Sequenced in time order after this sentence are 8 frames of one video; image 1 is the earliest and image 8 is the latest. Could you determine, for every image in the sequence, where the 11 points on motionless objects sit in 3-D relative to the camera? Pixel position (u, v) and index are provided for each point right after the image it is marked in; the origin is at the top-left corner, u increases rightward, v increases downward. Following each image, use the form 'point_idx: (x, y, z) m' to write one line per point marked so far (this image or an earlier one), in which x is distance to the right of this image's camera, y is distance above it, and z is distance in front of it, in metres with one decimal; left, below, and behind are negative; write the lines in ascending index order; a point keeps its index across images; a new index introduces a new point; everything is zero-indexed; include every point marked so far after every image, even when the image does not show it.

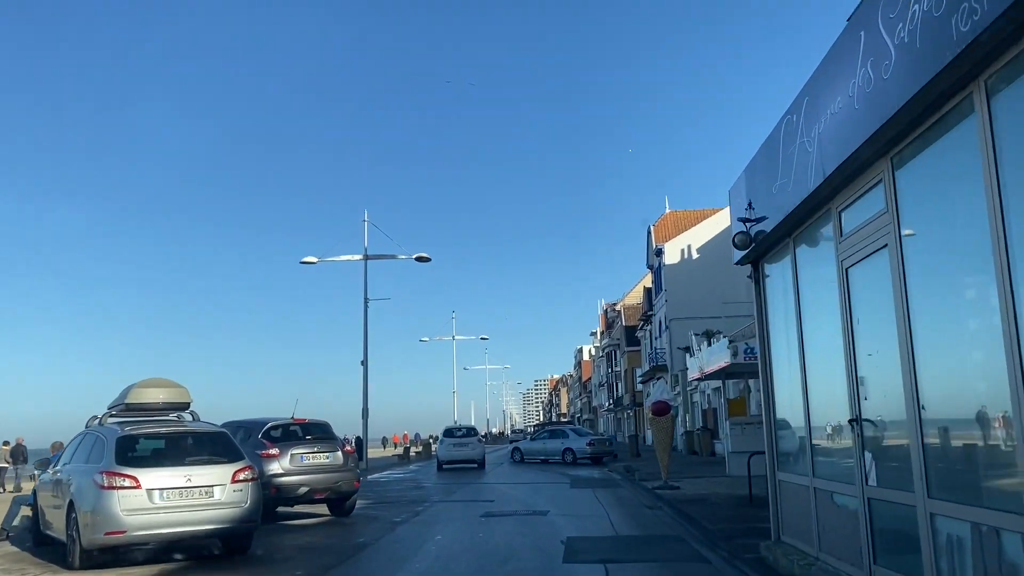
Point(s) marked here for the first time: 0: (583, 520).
0: (+1.3, -4.1, +15.4) m
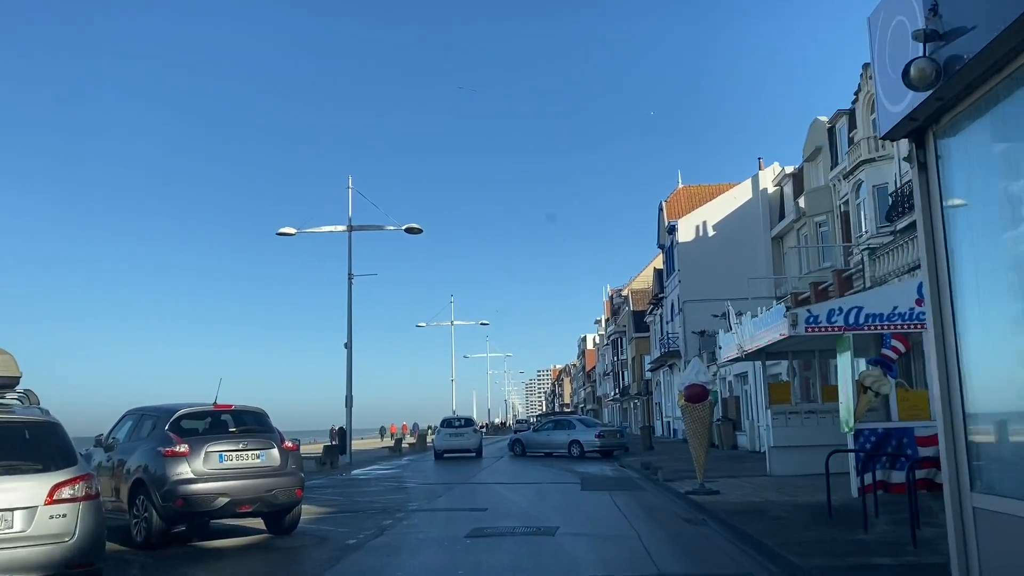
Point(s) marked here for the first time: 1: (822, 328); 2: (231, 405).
0: (+1.2, -3.3, +11.3) m
1: (+5.4, -0.7, +15.1) m
2: (-4.1, -1.7, +12.5) m
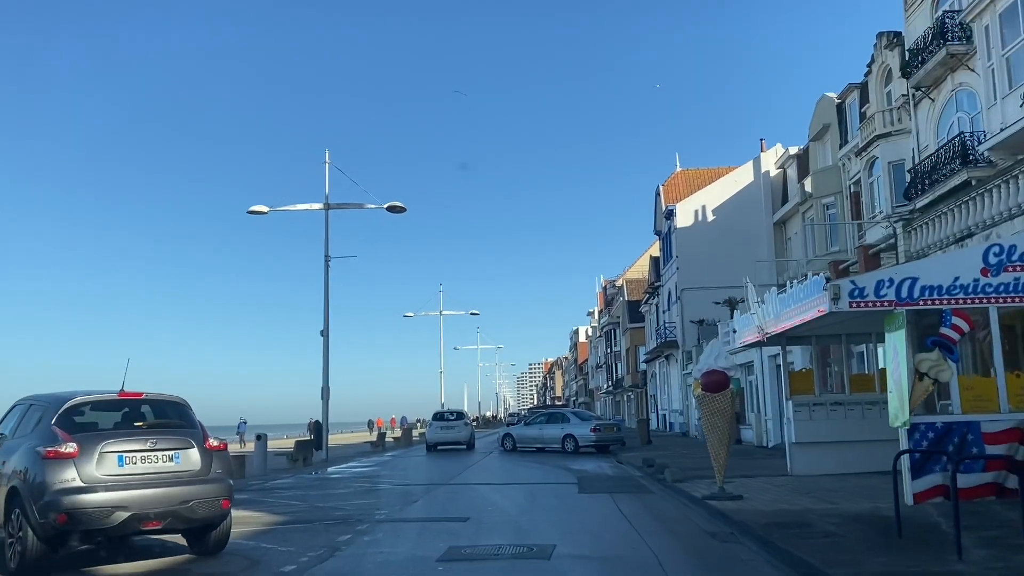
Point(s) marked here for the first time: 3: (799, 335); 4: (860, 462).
0: (+1.0, -2.9, +8.8) m
1: (+5.2, -0.2, +12.7) m
2: (-4.2, -1.2, +10.0) m
3: (+6.3, -1.0, +19.0) m
4: (+7.4, -3.7, +18.4) m
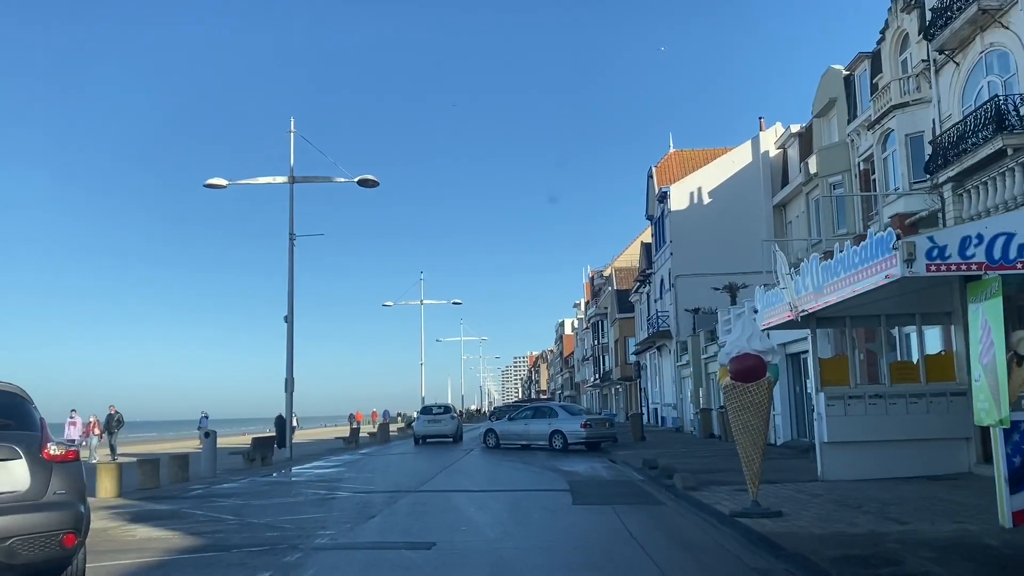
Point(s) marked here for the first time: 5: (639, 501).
0: (+0.9, -2.4, +5.9) m
1: (+5.0, +0.3, +9.8) m
2: (-4.4, -0.7, +6.9) m
3: (+5.9, -0.5, +16.1) m
4: (+7.0, -3.2, +15.6) m
5: (+2.1, -3.5, +14.0) m
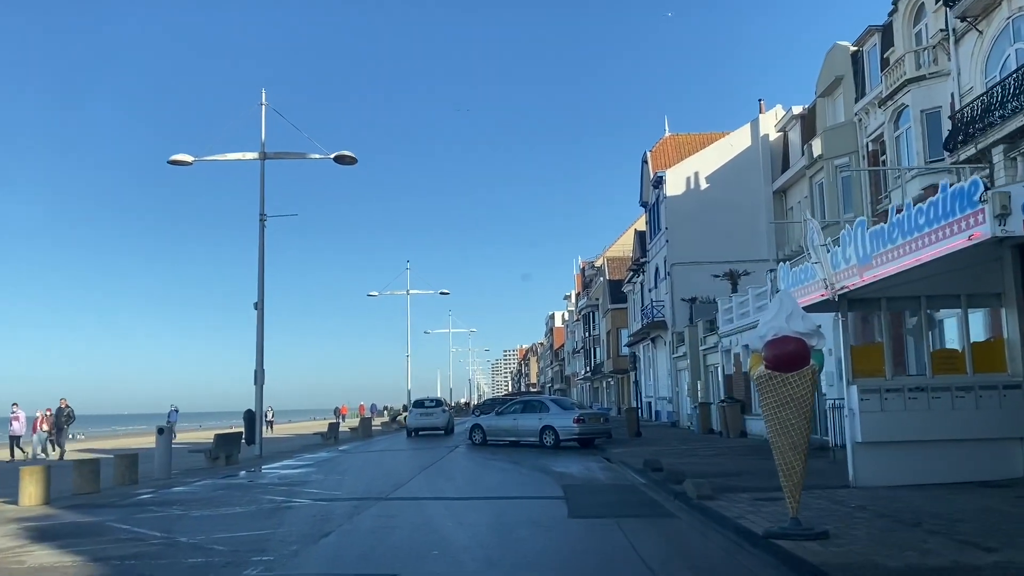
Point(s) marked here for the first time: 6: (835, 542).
0: (+0.8, -2.1, +3.8) m
1: (+4.9, +0.6, +7.7) m
2: (-4.6, -0.4, +4.7) m
3: (+5.7, -0.1, +14.0) m
4: (+6.8, -2.9, +13.5) m
5: (+1.8, -3.1, +11.9) m
6: (+3.3, -2.5, +8.7) m
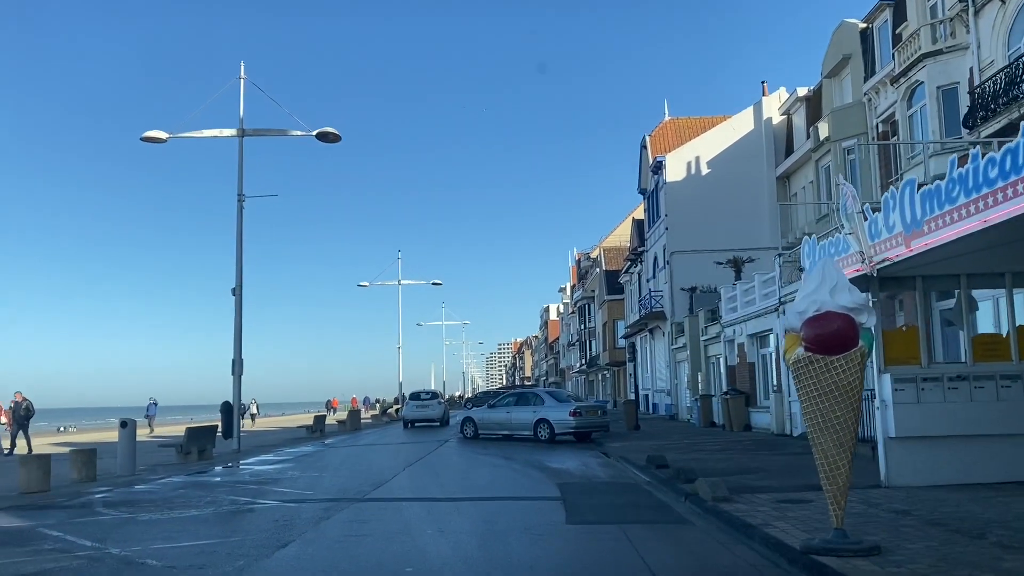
0: (+0.7, -1.8, +2.3) m
1: (+4.8, +0.9, +6.2) m
2: (-4.6, -0.1, +3.2) m
3: (+5.6, +0.2, +12.6) m
4: (+6.7, -2.5, +12.1) m
5: (+1.7, -2.8, +10.4) m
6: (+3.2, -2.3, +7.2) m
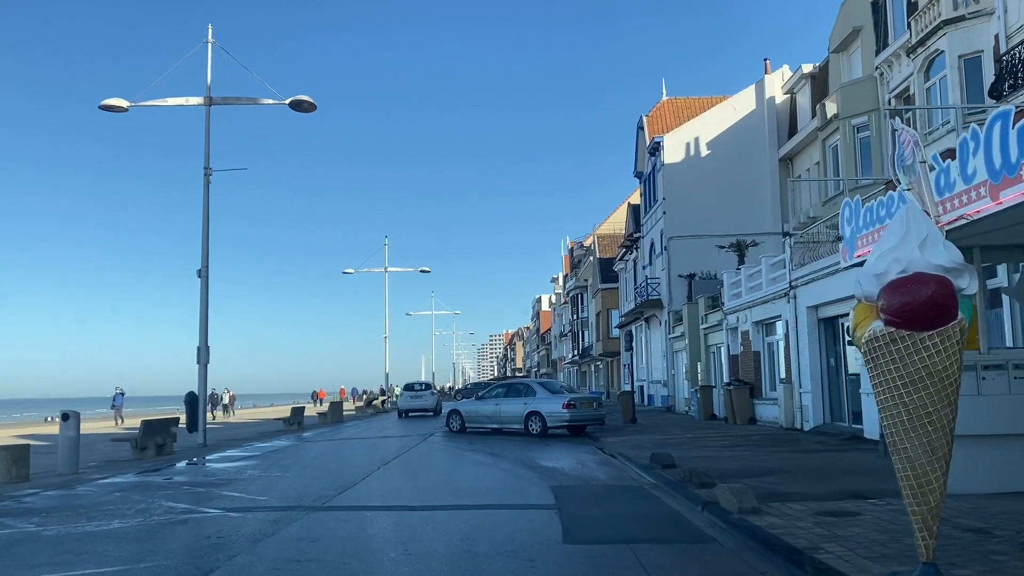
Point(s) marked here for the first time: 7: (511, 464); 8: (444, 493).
0: (+0.6, -1.6, +0.3) m
1: (+4.7, +1.1, +4.3) m
2: (-4.7, +0.2, +1.2) m
3: (+5.4, +0.5, +10.7) m
4: (+6.5, -2.2, +10.2) m
5: (+1.6, -2.4, +8.5) m
6: (+3.0, -1.9, +5.3) m
7: (0.0, -3.4, +16.7) m
8: (-1.0, -2.8, +12.0) m
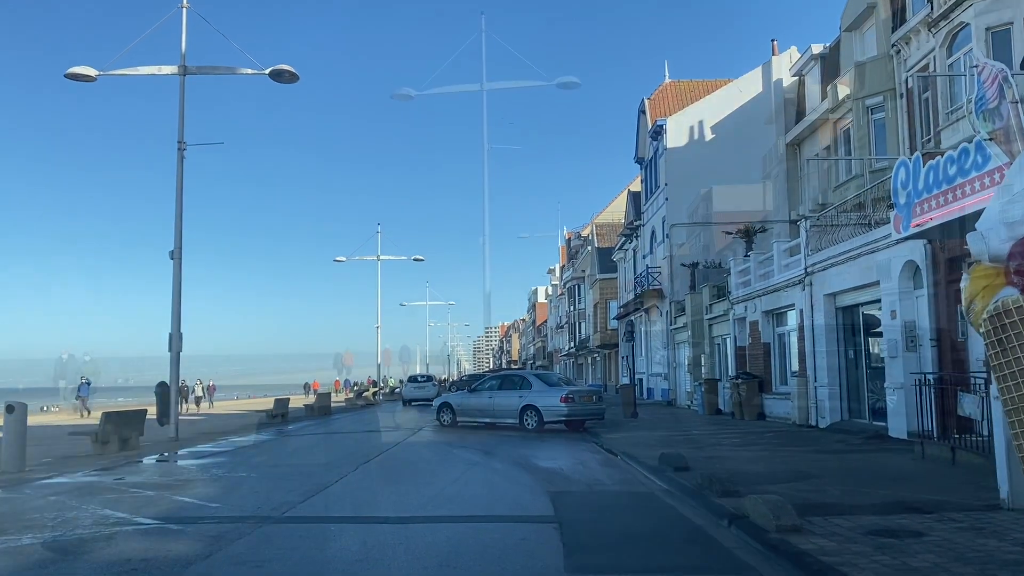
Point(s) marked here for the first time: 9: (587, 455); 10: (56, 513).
0: (+0.6, -1.4, -1.3) m
1: (+4.6, +1.3, +2.7) m
2: (-4.7, +0.4, -0.4) m
3: (+5.4, +0.8, +9.1) m
4: (+6.4, -2.0, +8.6) m
5: (+1.5, -2.2, +6.9) m
6: (+3.0, -1.7, +3.7) m
7: (-0.1, -3.1, +15.1) m
8: (-1.0, -2.5, +10.3) m
9: (+1.4, -3.2, +16.4) m
10: (-5.2, -2.6, +9.8) m
